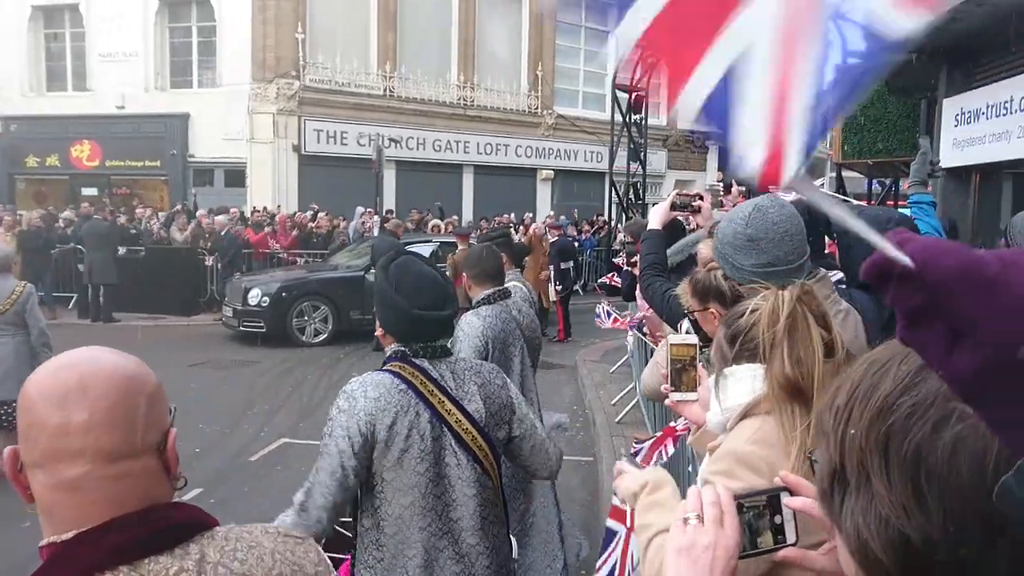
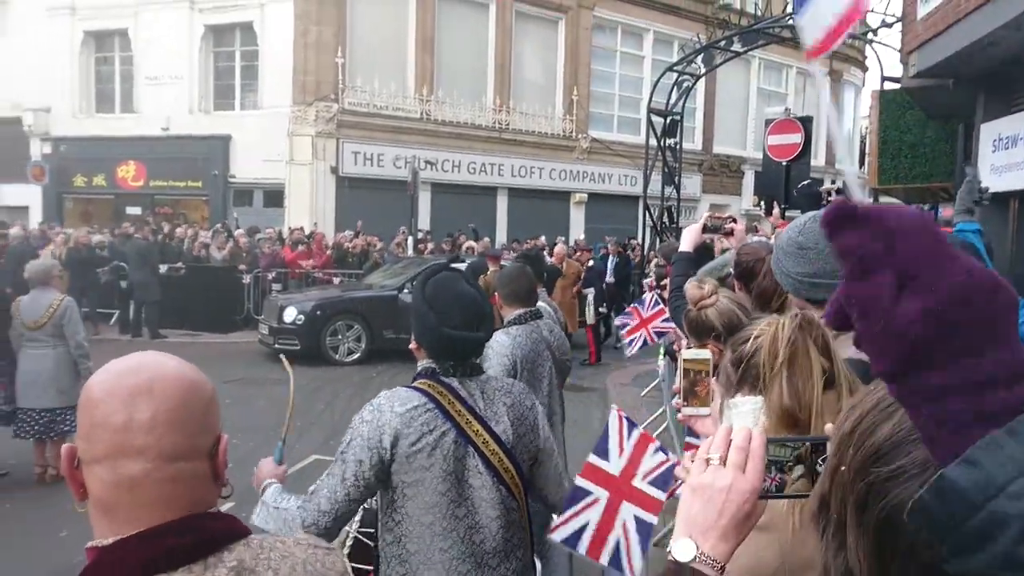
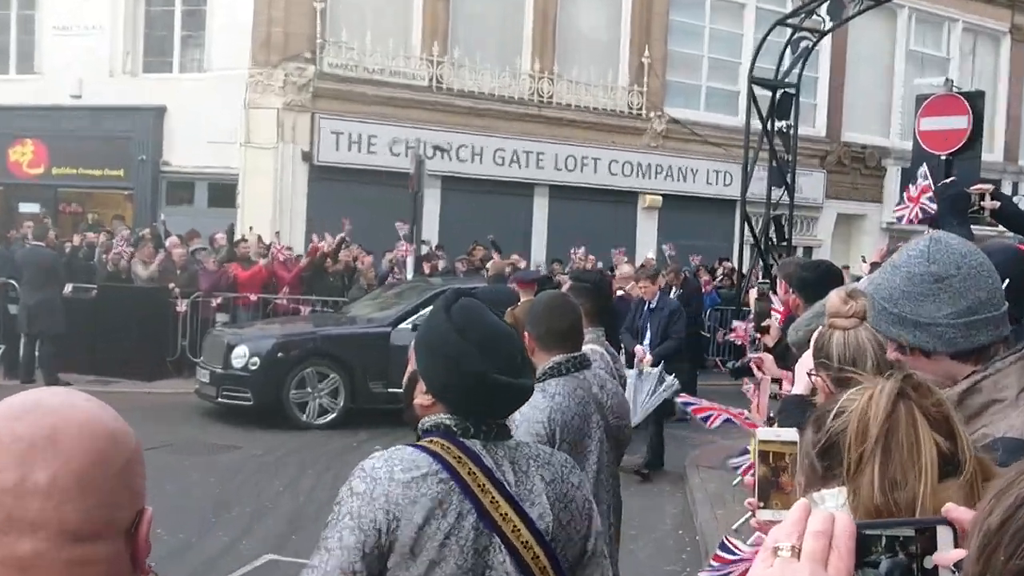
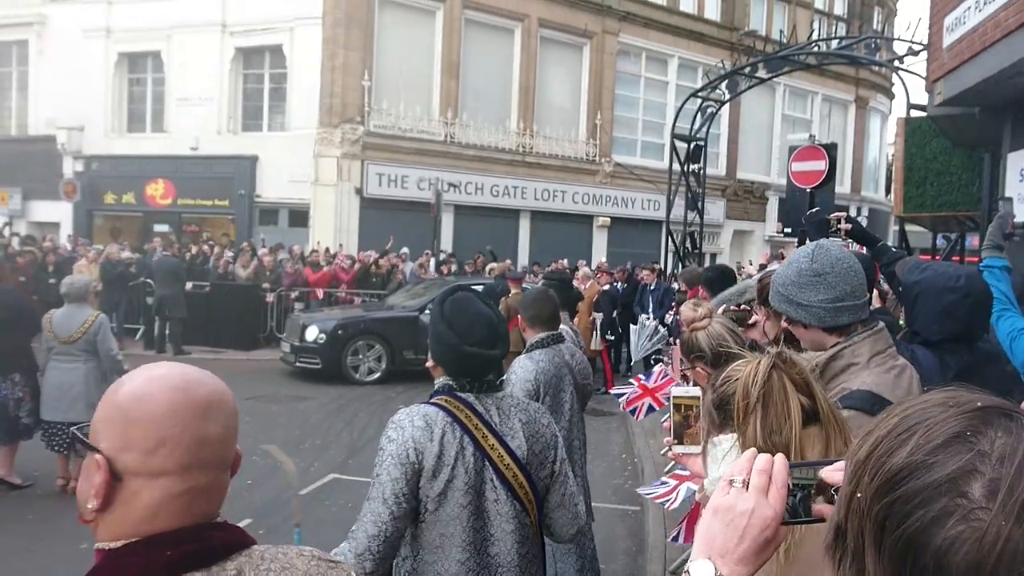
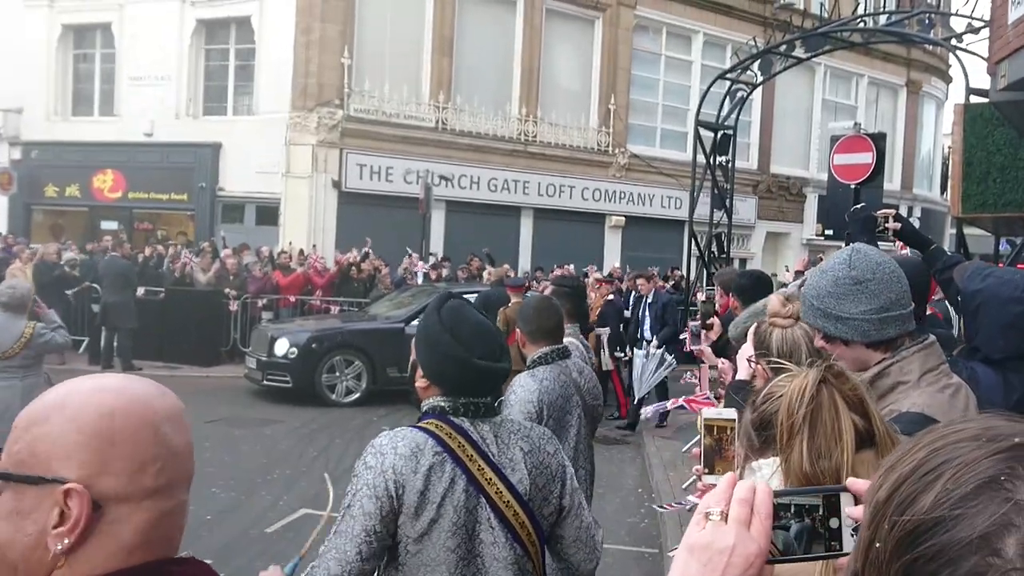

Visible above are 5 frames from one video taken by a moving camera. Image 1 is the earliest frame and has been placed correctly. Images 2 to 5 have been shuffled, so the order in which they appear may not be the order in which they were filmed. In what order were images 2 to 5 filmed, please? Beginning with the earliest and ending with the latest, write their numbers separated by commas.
2, 4, 5, 3
